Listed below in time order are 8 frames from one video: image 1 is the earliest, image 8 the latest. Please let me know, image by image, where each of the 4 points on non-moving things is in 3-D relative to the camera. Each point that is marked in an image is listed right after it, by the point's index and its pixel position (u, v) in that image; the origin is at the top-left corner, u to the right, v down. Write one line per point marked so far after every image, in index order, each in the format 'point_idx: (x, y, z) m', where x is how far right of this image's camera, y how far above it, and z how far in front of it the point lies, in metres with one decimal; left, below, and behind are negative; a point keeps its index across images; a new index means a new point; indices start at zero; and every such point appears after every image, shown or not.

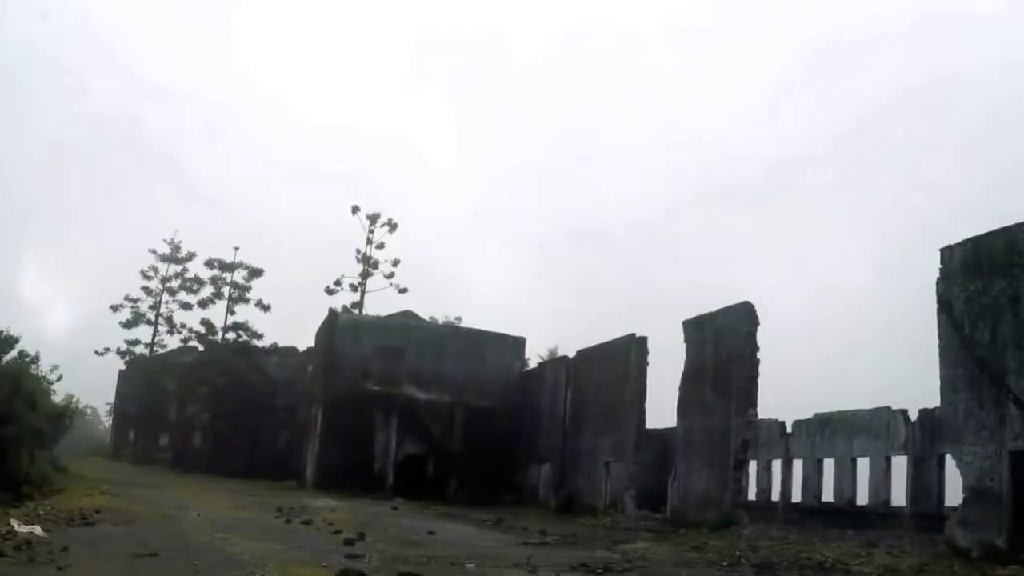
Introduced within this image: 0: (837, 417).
0: (+6.8, -2.7, +19.8) m
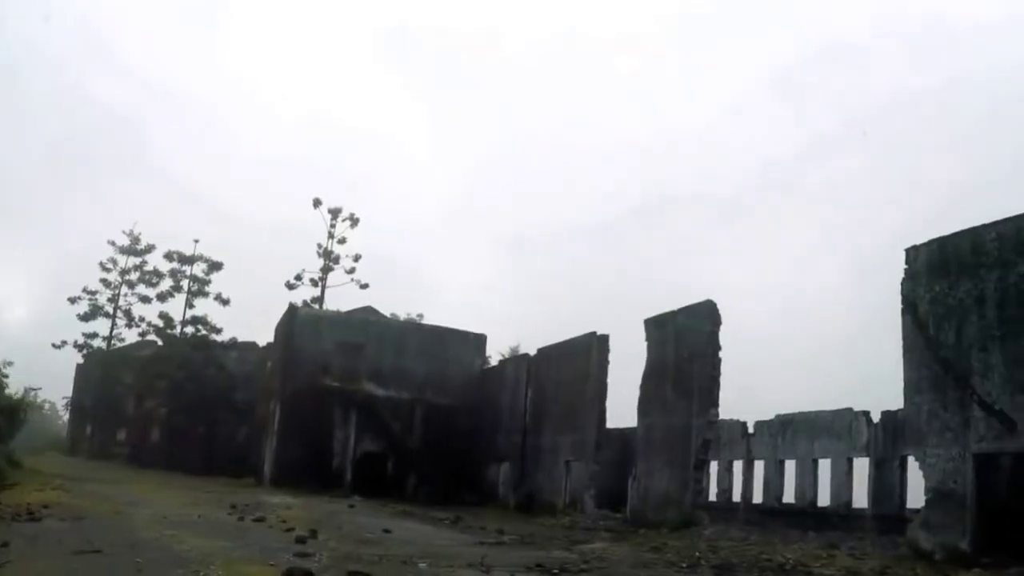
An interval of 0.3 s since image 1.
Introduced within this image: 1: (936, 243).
0: (+6.0, -2.7, +19.6) m
1: (+5.0, +0.5, +11.4) m
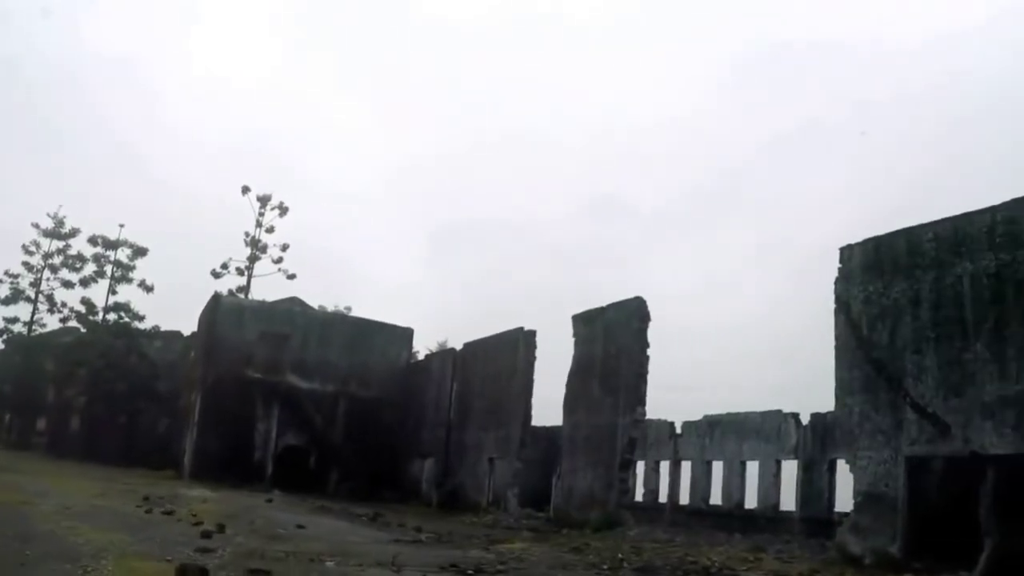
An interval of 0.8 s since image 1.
0: (+4.4, -2.7, +19.4) m
1: (+4.2, +0.6, +11.1) m
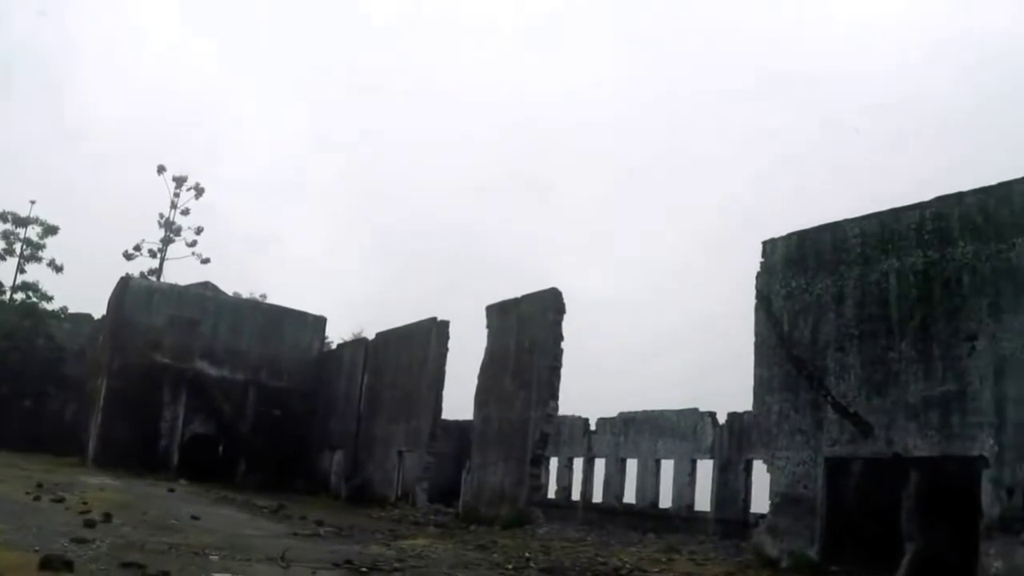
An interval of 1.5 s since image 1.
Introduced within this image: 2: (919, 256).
0: (+2.6, -2.6, +19.0) m
1: (+3.2, +0.6, +10.7) m
2: (+4.0, +0.3, +9.2) m
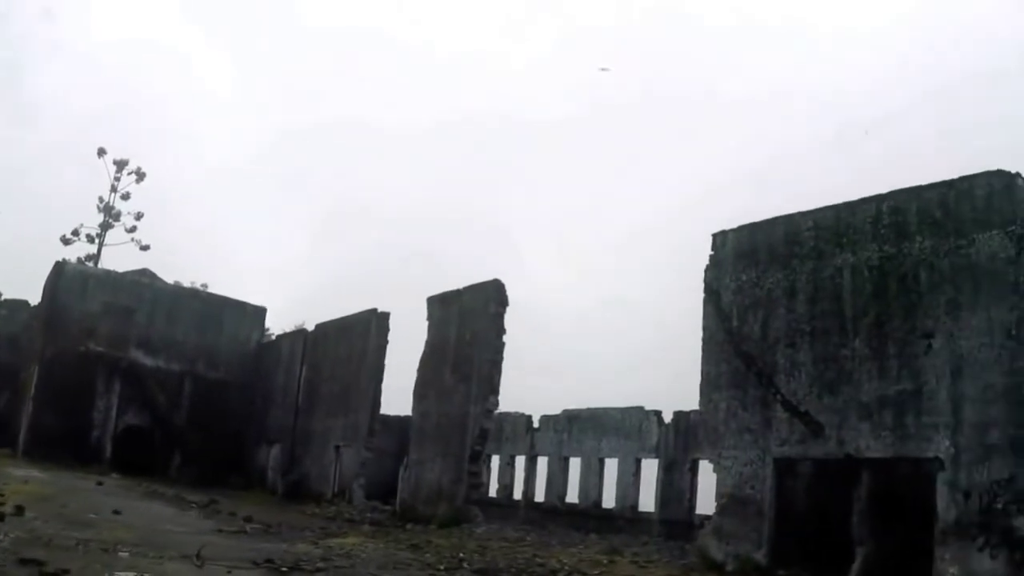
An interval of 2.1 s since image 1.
0: (+1.5, -2.5, +18.6) m
1: (+2.6, +0.7, +10.3) m
2: (+3.4, +0.4, +8.9) m
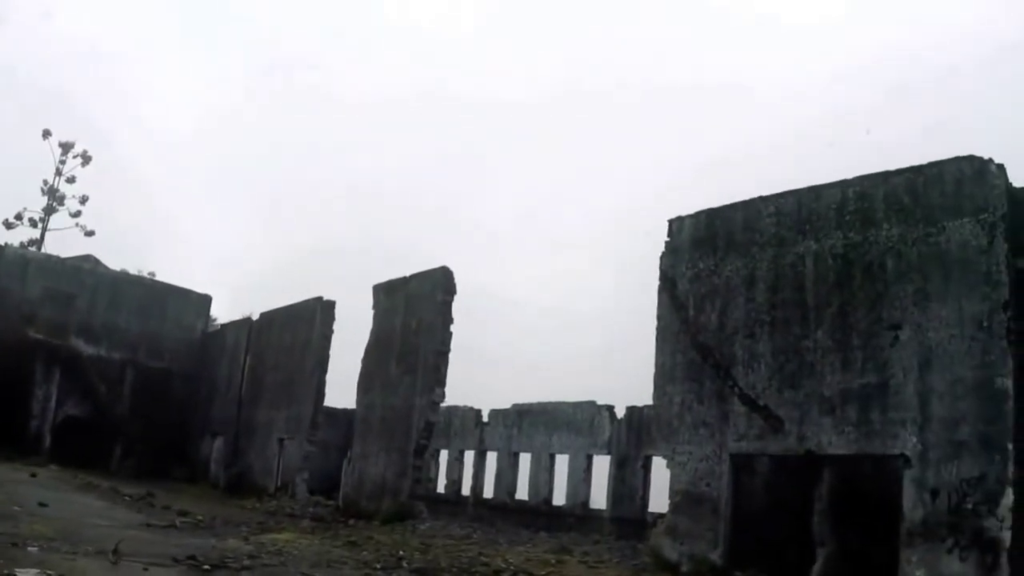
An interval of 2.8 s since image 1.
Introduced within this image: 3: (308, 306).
0: (+0.5, -2.3, +18.1) m
1: (+2.1, +0.8, +9.9) m
2: (+3.0, +0.5, +8.5) m
3: (-4.3, -0.4, +19.9) m
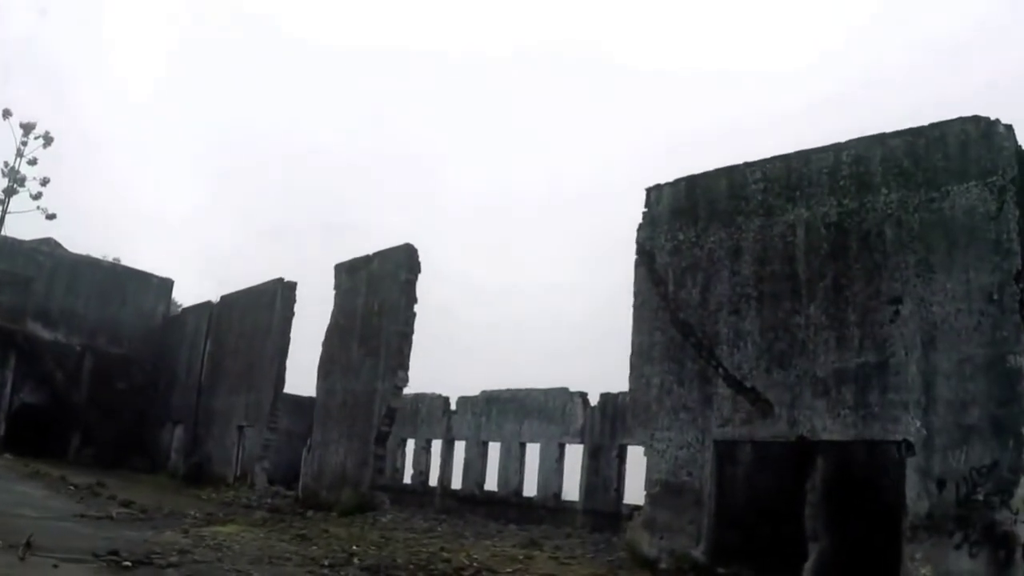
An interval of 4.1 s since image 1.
0: (0.0, -2.0, +17.4) m
1: (+1.8, +1.1, +9.2) m
2: (+2.7, +0.7, +7.8) m
3: (-4.9, 0.0, +19.0) m
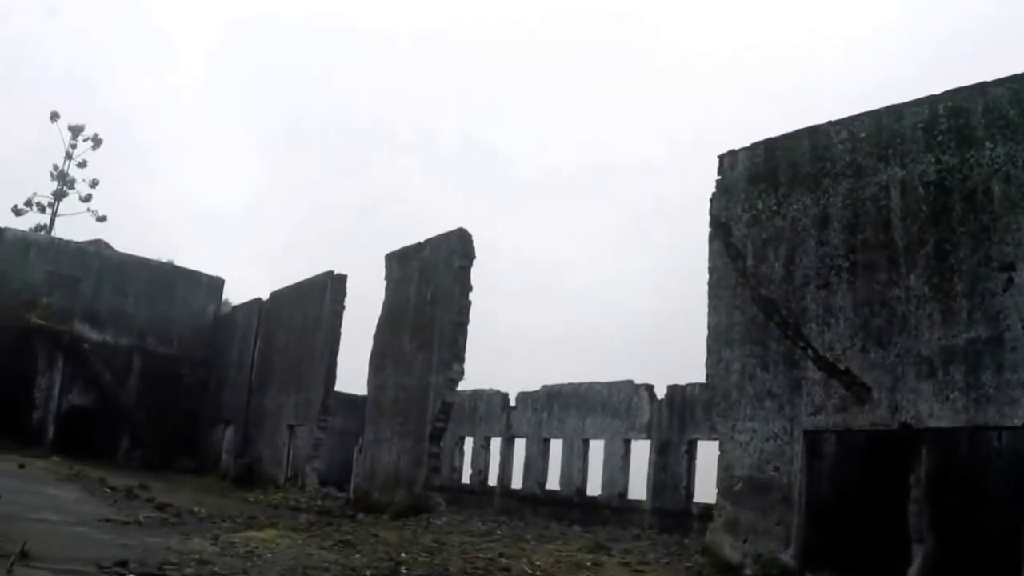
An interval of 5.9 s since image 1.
0: (+1.0, -1.8, +16.6) m
1: (+2.3, +1.3, +8.3) m
2: (+3.1, +0.9, +6.9) m
3: (-3.8, +0.1, +18.4) m
